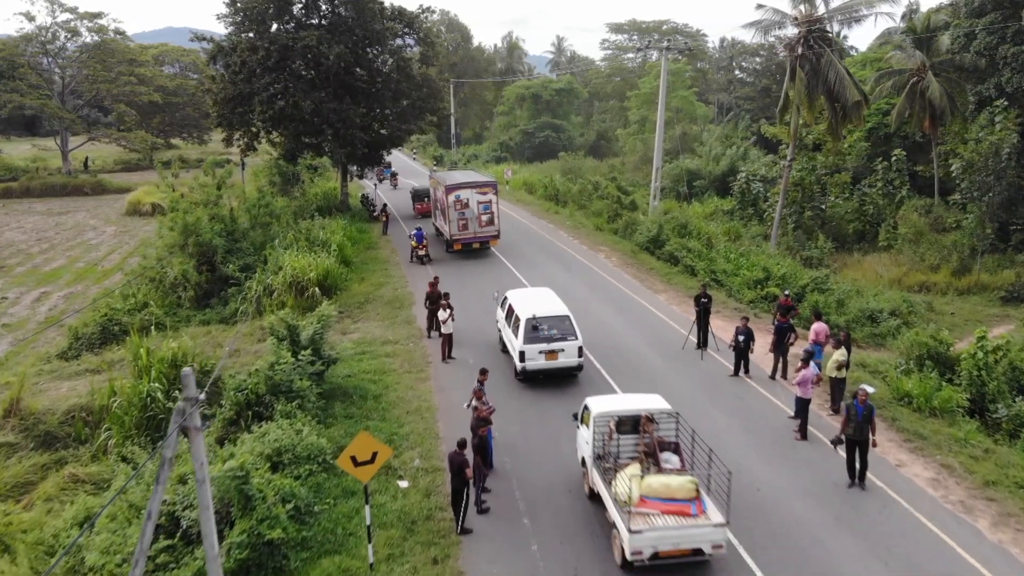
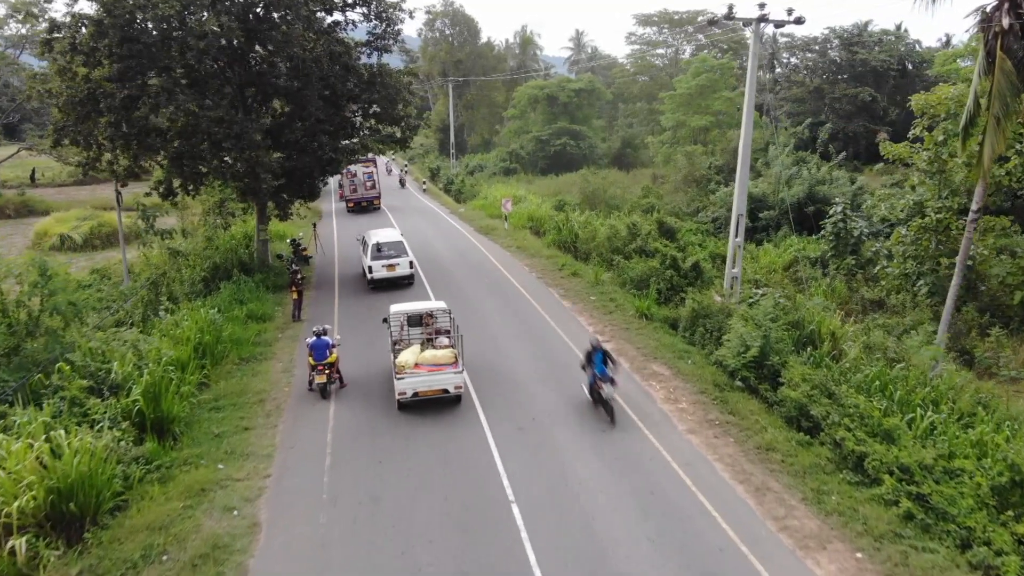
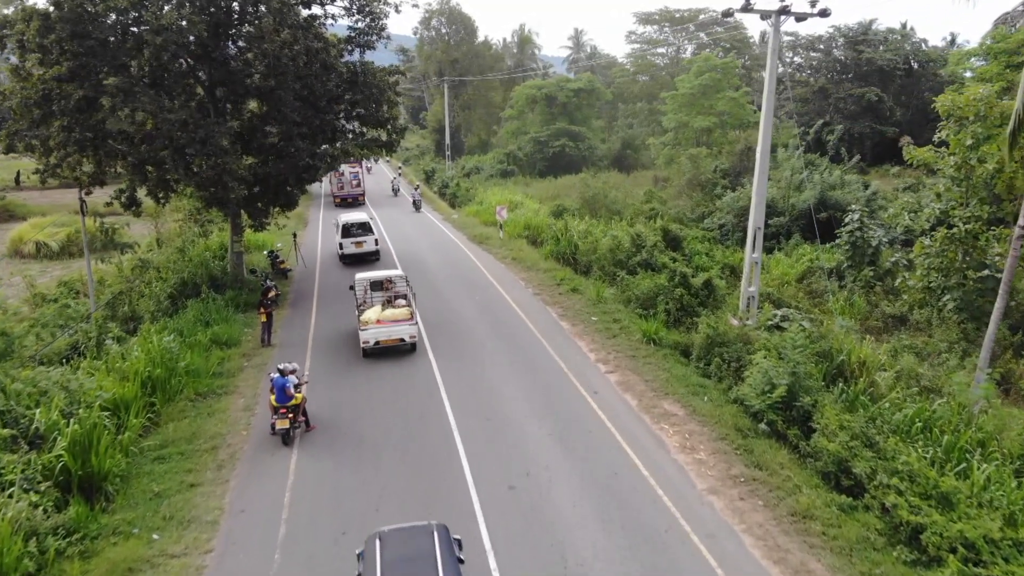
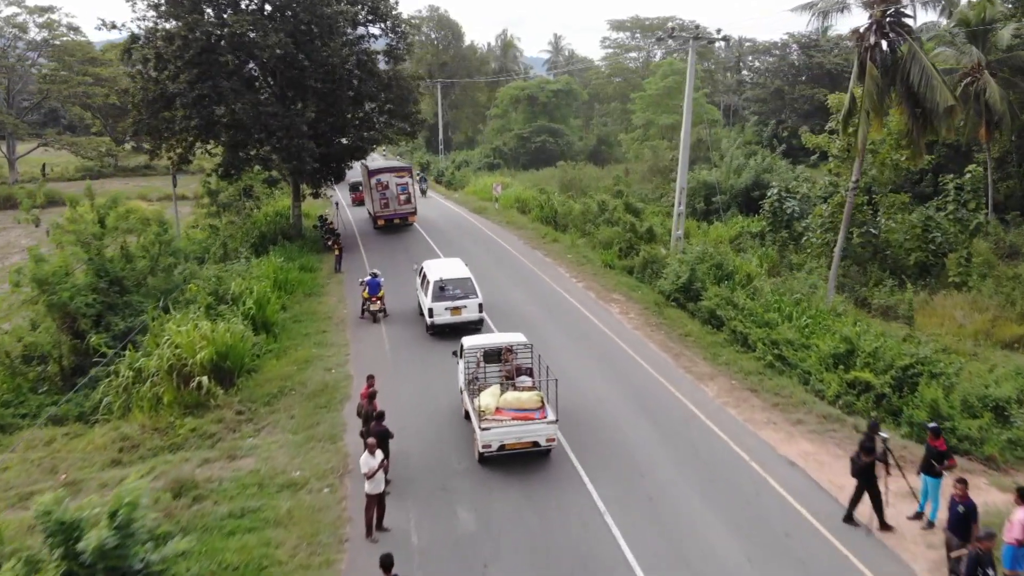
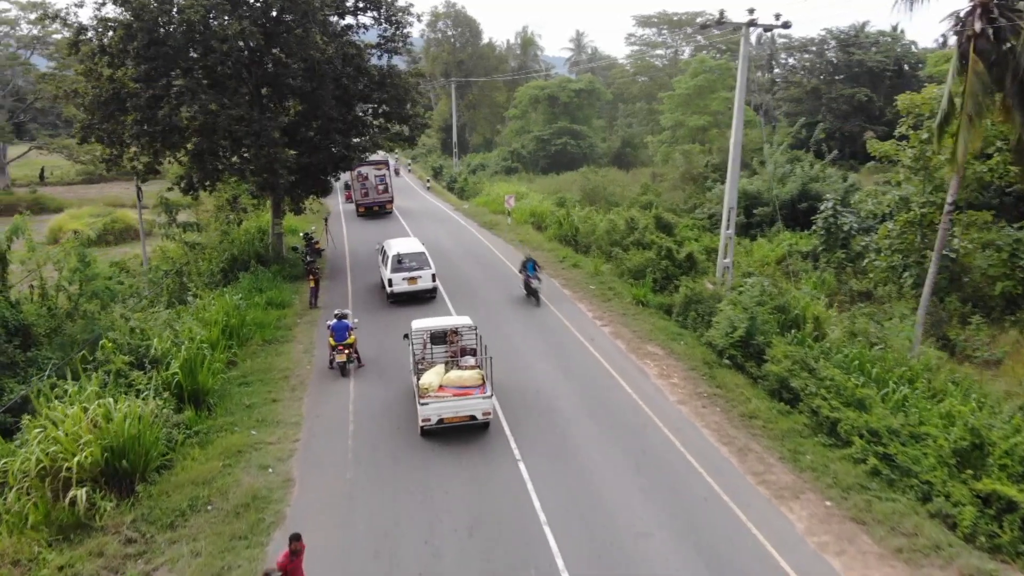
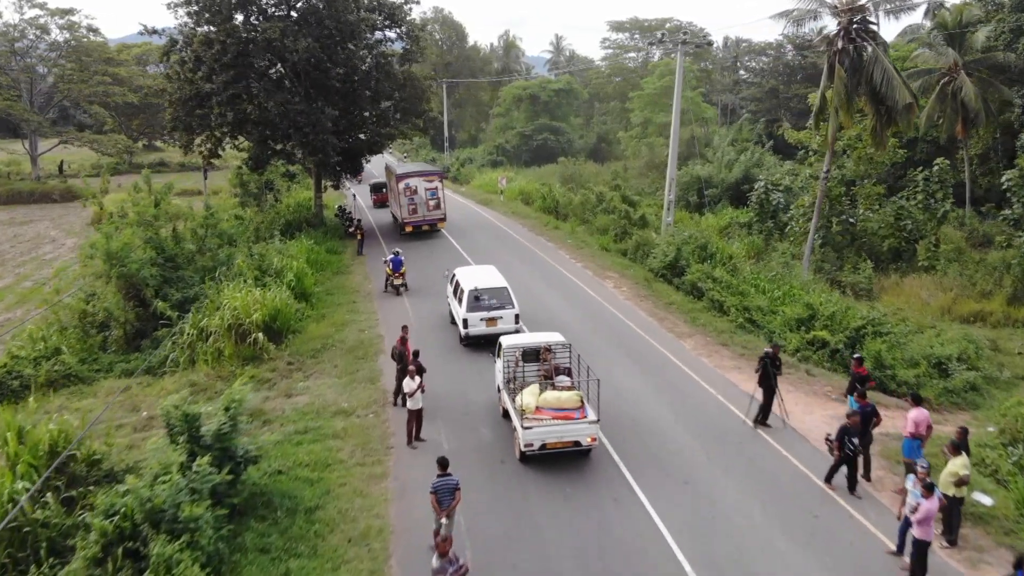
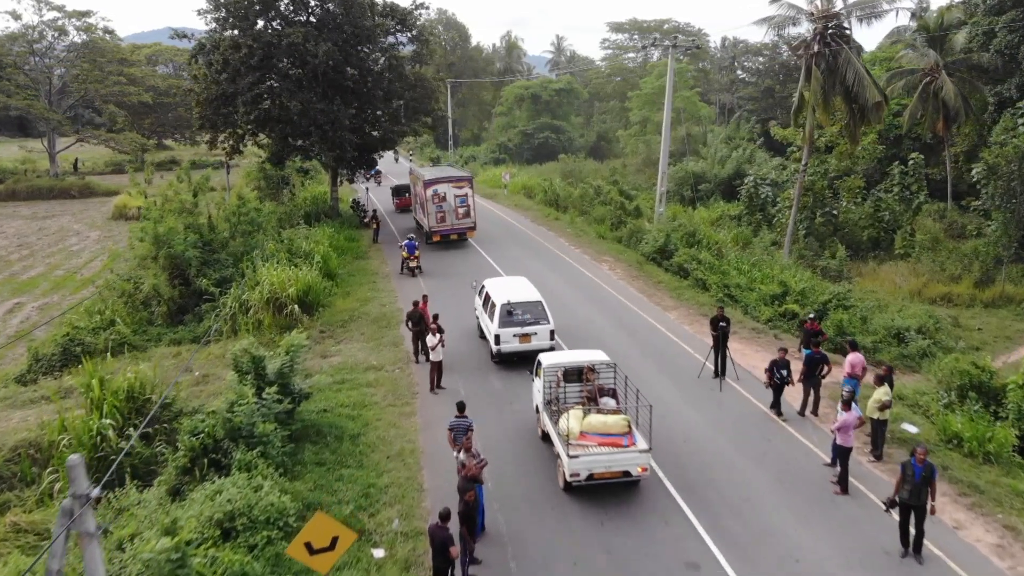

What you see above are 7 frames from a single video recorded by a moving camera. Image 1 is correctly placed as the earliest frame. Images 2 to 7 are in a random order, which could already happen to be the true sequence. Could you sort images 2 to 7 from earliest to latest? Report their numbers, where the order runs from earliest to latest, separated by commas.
7, 6, 4, 5, 2, 3
